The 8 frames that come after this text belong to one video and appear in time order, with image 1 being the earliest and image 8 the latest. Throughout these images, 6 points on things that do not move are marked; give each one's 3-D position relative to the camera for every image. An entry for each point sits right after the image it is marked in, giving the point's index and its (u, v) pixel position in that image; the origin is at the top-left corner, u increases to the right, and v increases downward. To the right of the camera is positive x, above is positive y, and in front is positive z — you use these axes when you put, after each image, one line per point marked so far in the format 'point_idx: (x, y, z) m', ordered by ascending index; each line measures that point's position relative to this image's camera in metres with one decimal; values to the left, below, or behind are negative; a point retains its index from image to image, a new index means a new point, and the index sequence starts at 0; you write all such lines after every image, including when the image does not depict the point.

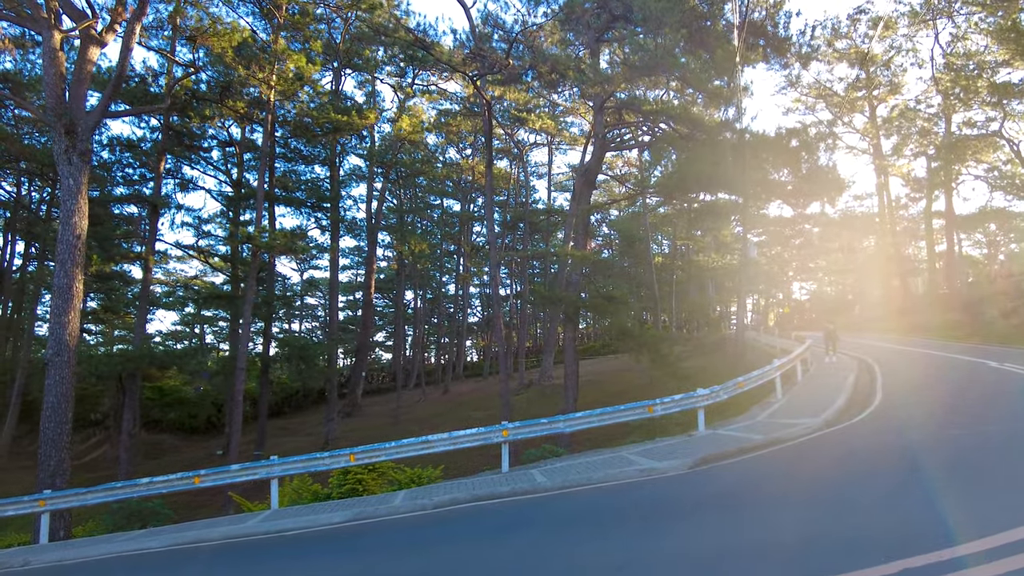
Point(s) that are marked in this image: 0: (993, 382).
0: (+7.6, -1.5, +10.4) m
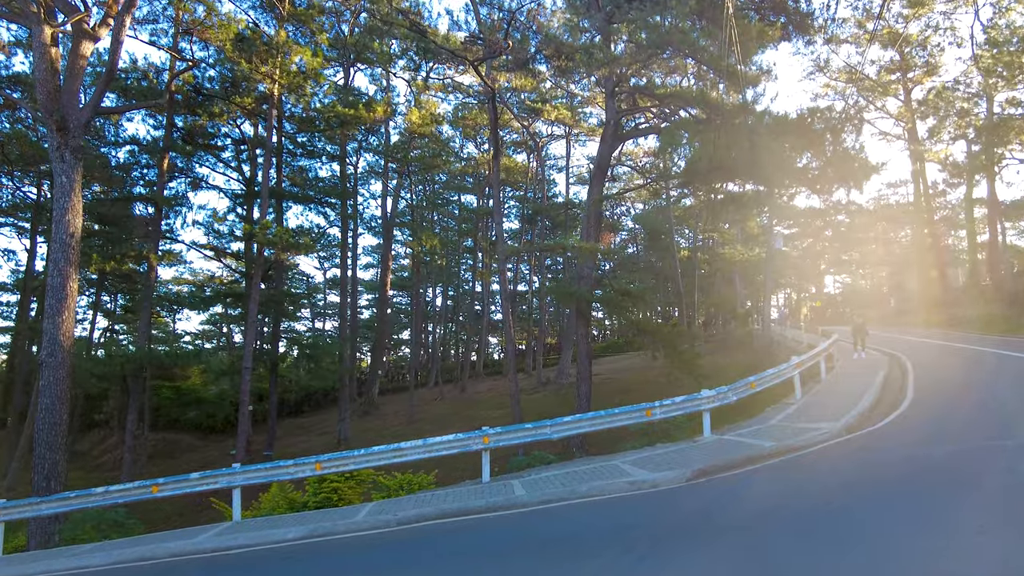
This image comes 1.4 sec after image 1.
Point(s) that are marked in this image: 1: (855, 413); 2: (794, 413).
0: (+7.6, -1.3, +9.5) m
1: (+4.0, -1.4, +7.2) m
2: (+3.2, -1.4, +7.4) m
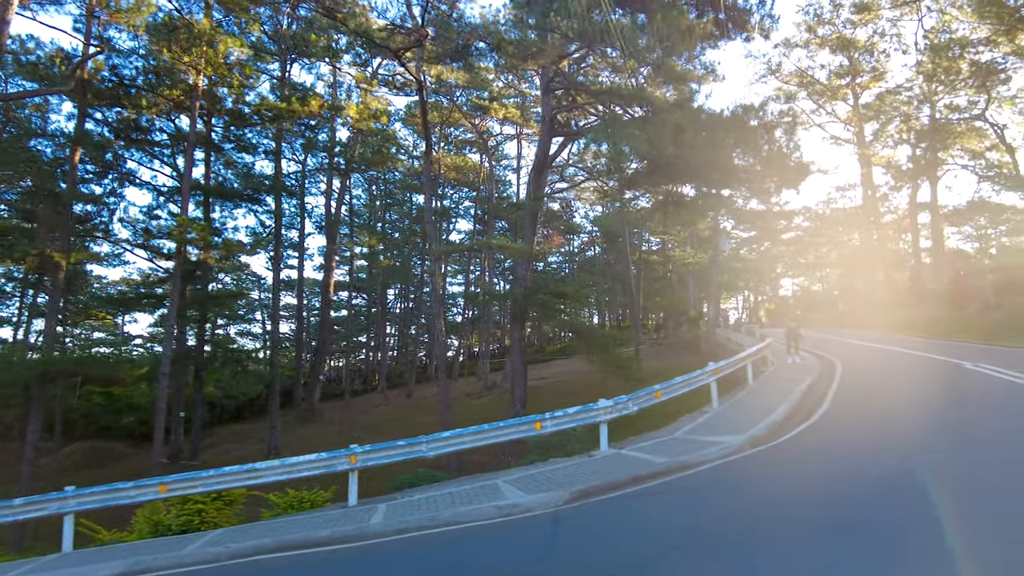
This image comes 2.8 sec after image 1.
0: (+6.3, -1.4, +9.2) m
1: (+2.8, -1.4, +6.7) m
2: (+2.0, -1.4, +7.0) m
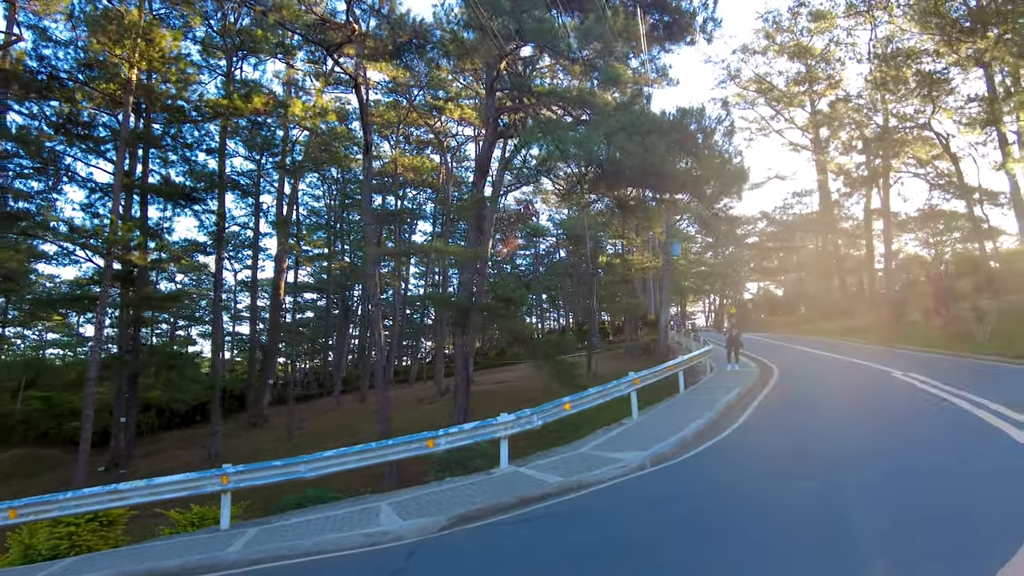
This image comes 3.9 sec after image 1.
0: (+5.2, -1.5, +9.1) m
1: (+1.9, -1.5, +6.5) m
2: (+1.0, -1.5, +6.7) m
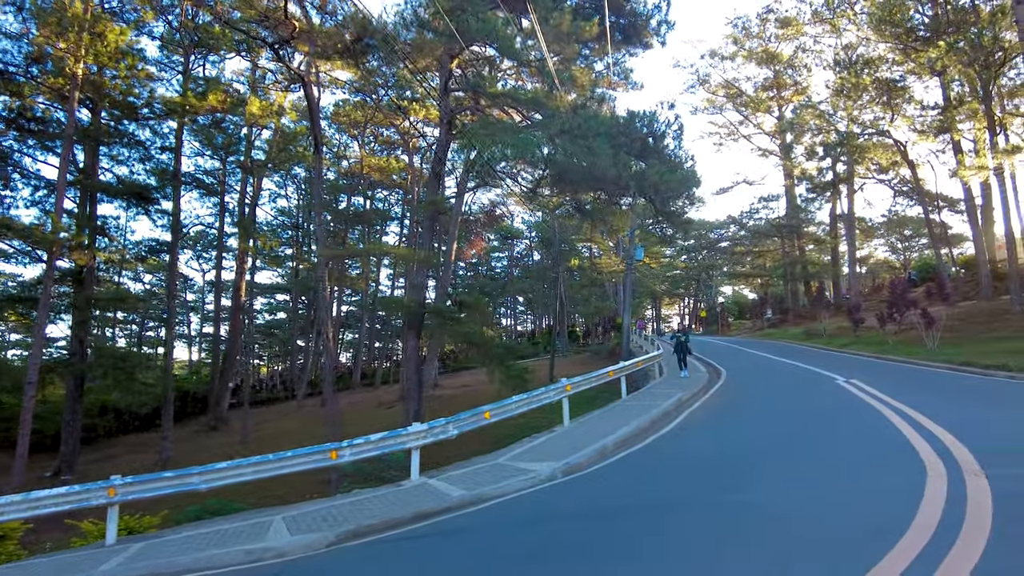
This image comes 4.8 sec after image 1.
0: (+4.4, -1.6, +9.1) m
1: (+1.1, -1.6, +6.4) m
2: (+0.2, -1.6, +6.6) m
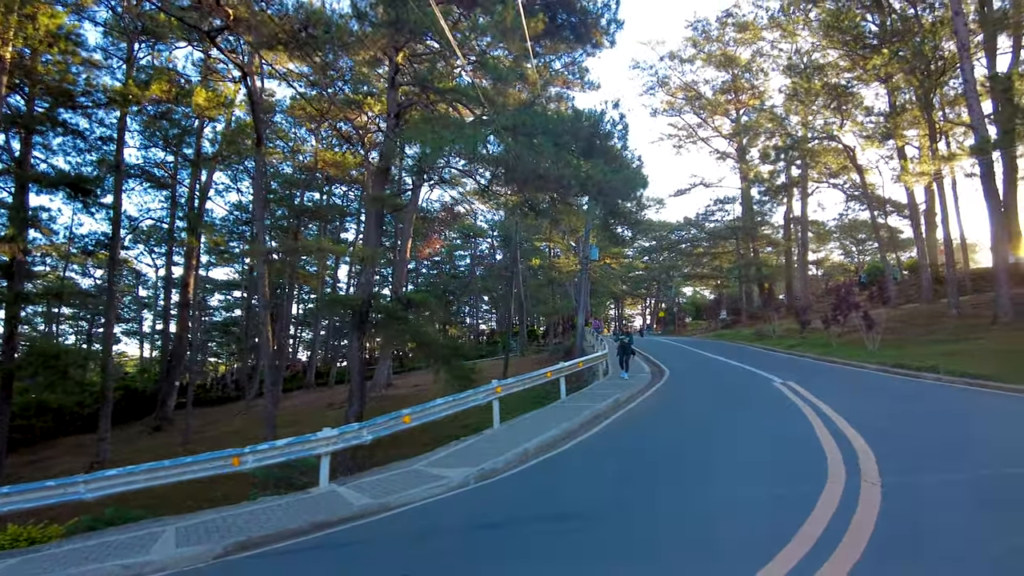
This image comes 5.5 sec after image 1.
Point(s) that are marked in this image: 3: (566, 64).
0: (+3.5, -1.6, +9.1) m
1: (+0.3, -1.6, +6.3) m
2: (-0.5, -1.6, +6.4) m
3: (+1.5, +6.2, +17.8) m
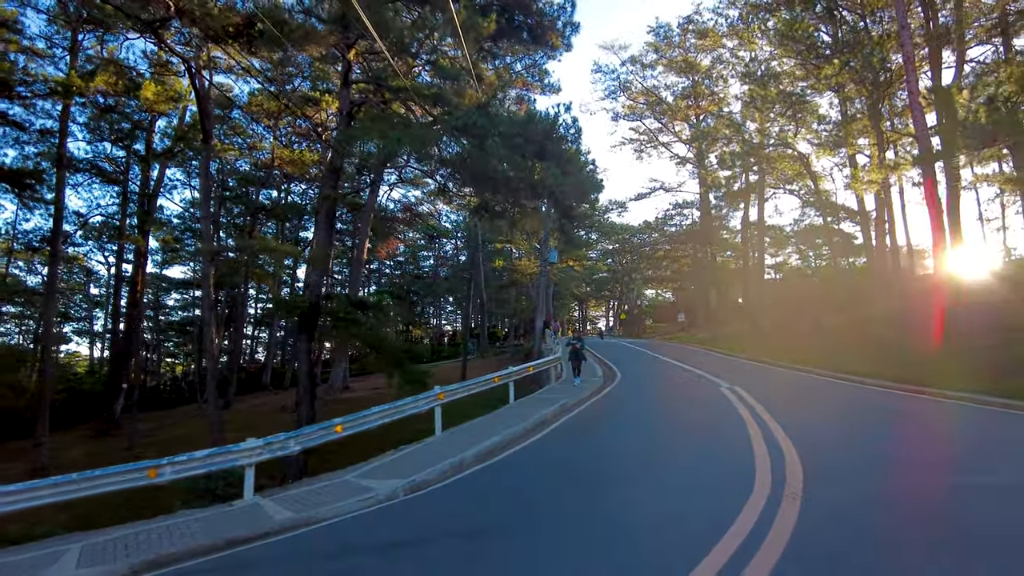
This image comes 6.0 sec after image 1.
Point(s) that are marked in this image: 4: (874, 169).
0: (+2.7, -1.7, +9.2) m
1: (-0.3, -1.7, +6.1) m
2: (-1.1, -1.6, +6.2) m
3: (+0.4, +6.1, +17.8) m
4: (+10.2, +3.4, +18.2) m
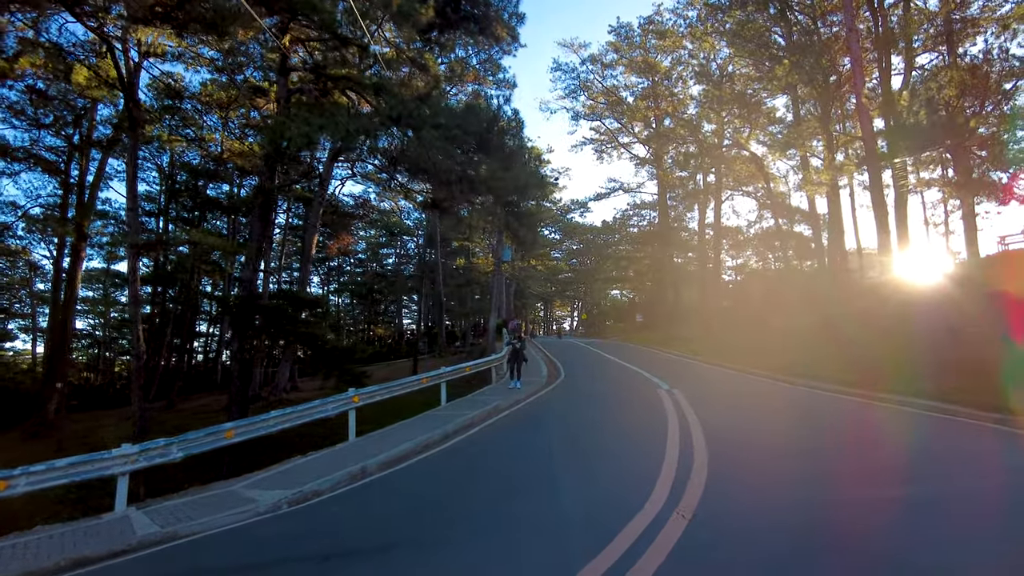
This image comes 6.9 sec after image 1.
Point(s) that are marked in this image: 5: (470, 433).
0: (+1.8, -1.7, +8.9) m
1: (-1.1, -1.6, +5.8) m
2: (-1.9, -1.6, +5.8) m
3: (-0.9, +6.1, +17.4) m
4: (+8.8, +3.3, +18.3) m
5: (-0.4, -1.7, +7.4) m
